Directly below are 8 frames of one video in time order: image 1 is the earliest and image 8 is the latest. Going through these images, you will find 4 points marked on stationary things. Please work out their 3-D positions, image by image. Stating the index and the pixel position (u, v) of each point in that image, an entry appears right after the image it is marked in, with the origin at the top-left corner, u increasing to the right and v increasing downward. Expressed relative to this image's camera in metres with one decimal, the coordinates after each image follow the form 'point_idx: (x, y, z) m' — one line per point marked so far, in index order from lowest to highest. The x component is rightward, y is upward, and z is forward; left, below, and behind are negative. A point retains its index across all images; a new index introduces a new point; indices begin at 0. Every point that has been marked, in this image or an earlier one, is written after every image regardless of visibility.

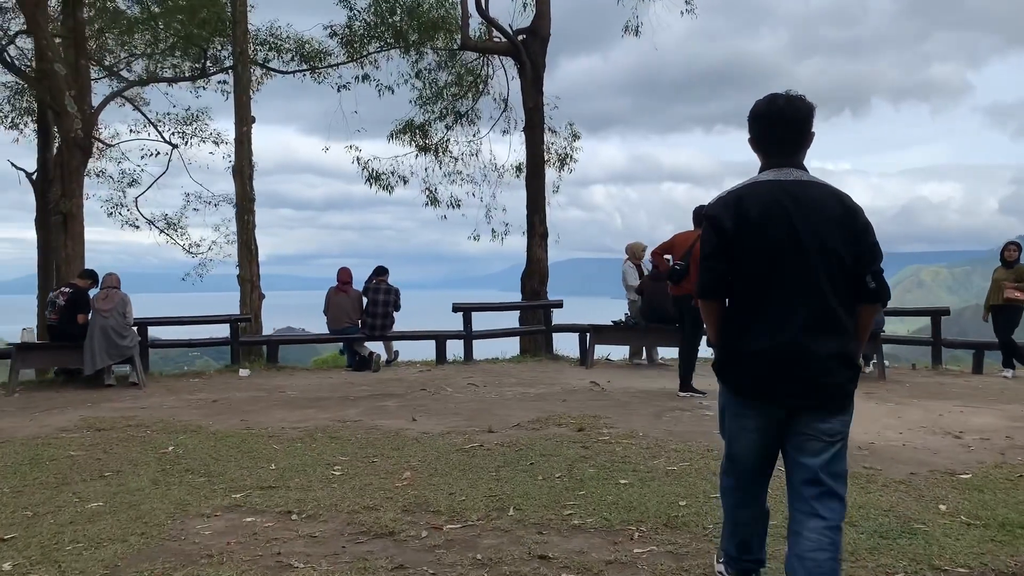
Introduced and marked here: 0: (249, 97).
0: (-3.8, +2.8, +12.4) m
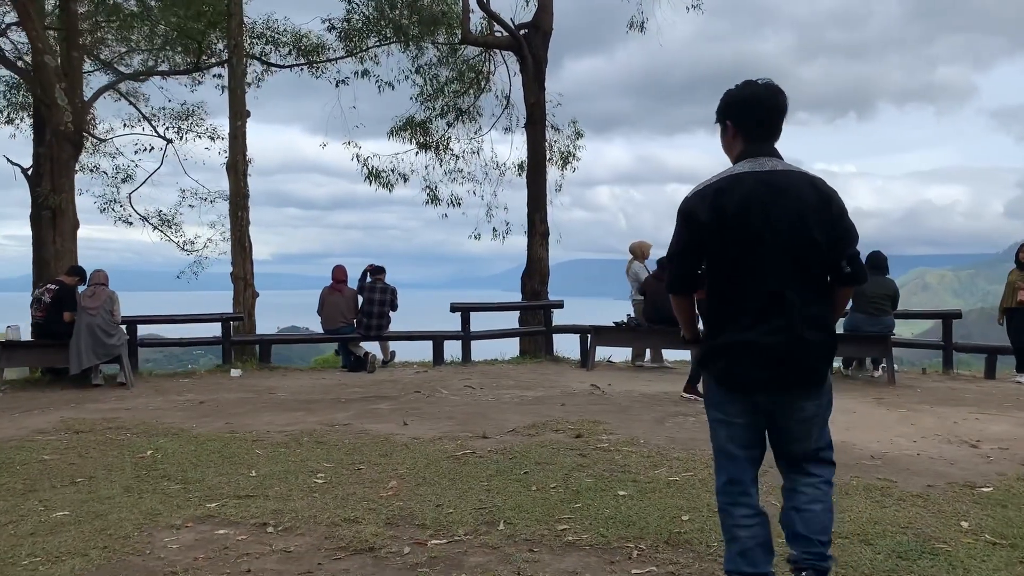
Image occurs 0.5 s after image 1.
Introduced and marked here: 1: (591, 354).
0: (-3.8, +2.8, +12.2) m
1: (+1.1, -0.9, +11.4) m
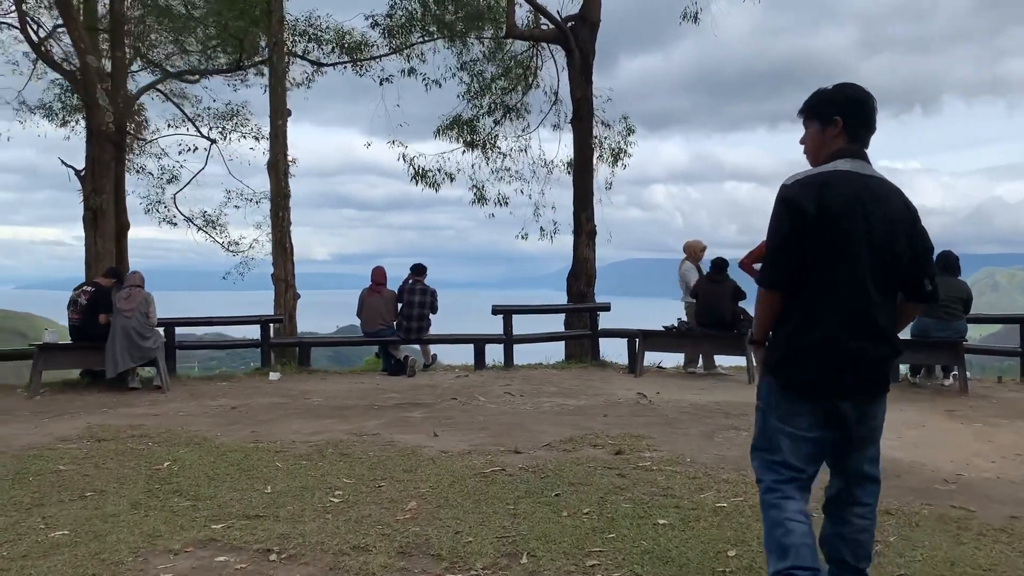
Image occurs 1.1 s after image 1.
0: (-3.2, +2.8, +12.0) m
1: (+1.6, -0.9, +10.9) m
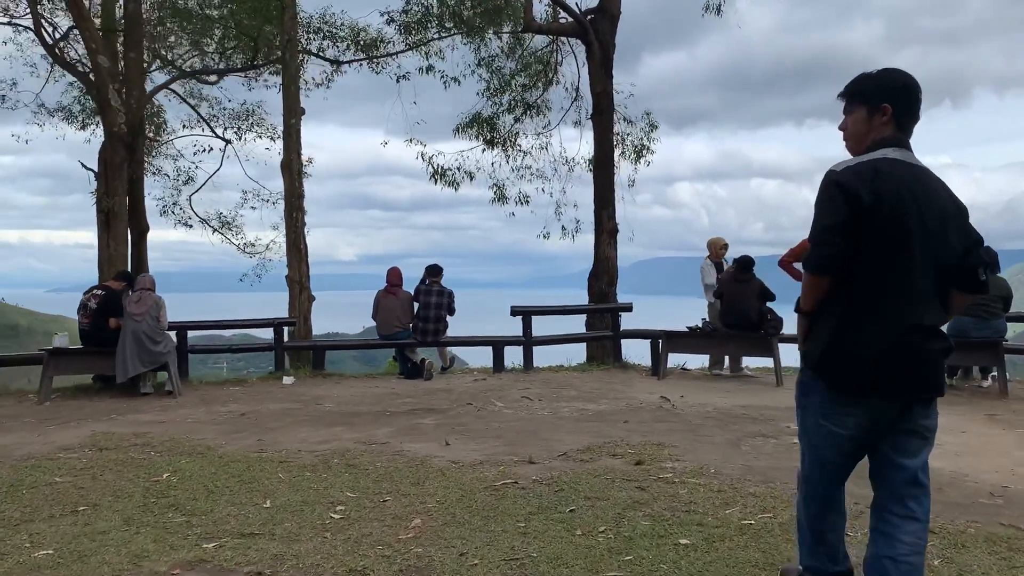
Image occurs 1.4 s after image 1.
0: (-3.0, +2.8, +11.8) m
1: (+1.9, -0.9, +10.6) m
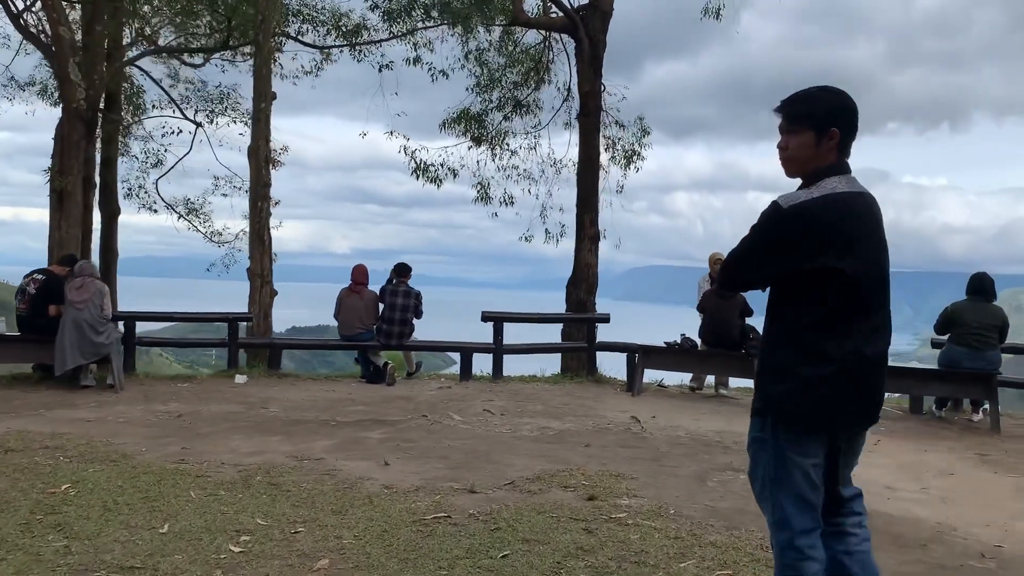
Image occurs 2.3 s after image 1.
0: (-3.2, +2.8, +11.2) m
1: (+1.5, -1.0, +10.0) m
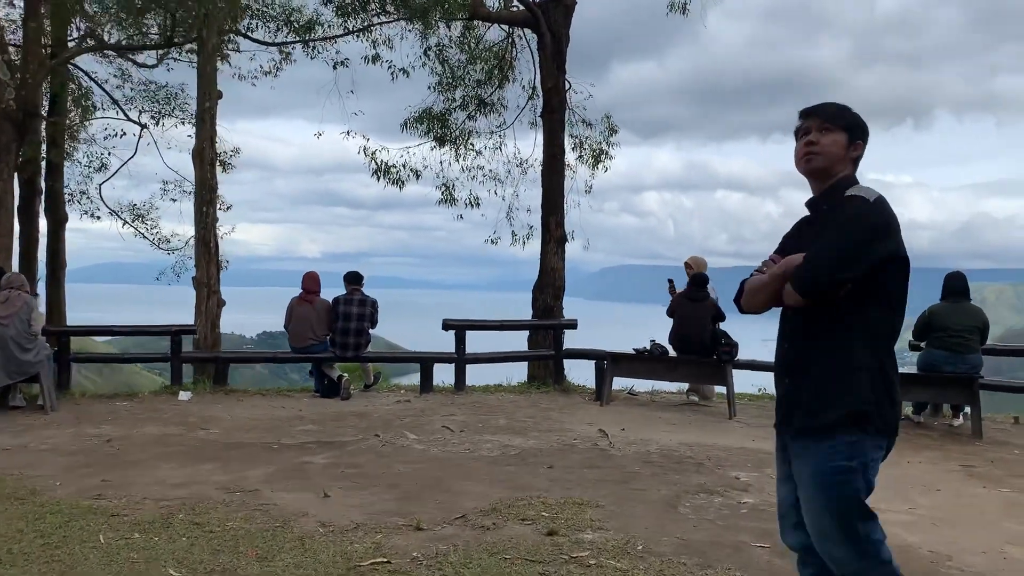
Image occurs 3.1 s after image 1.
0: (-3.7, +2.7, +10.6) m
1: (+1.1, -1.1, +9.6) m
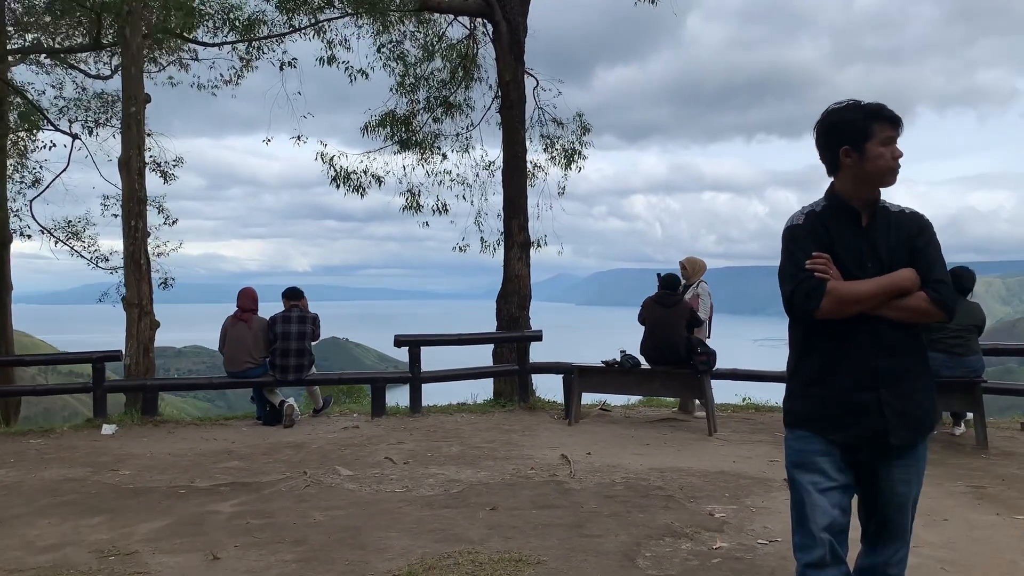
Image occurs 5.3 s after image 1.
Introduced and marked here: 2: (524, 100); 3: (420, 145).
0: (-4.2, +2.5, +9.7) m
1: (+0.6, -1.2, +8.8) m
2: (+0.2, +2.3, +10.6) m
3: (-1.8, +2.7, +16.4) m
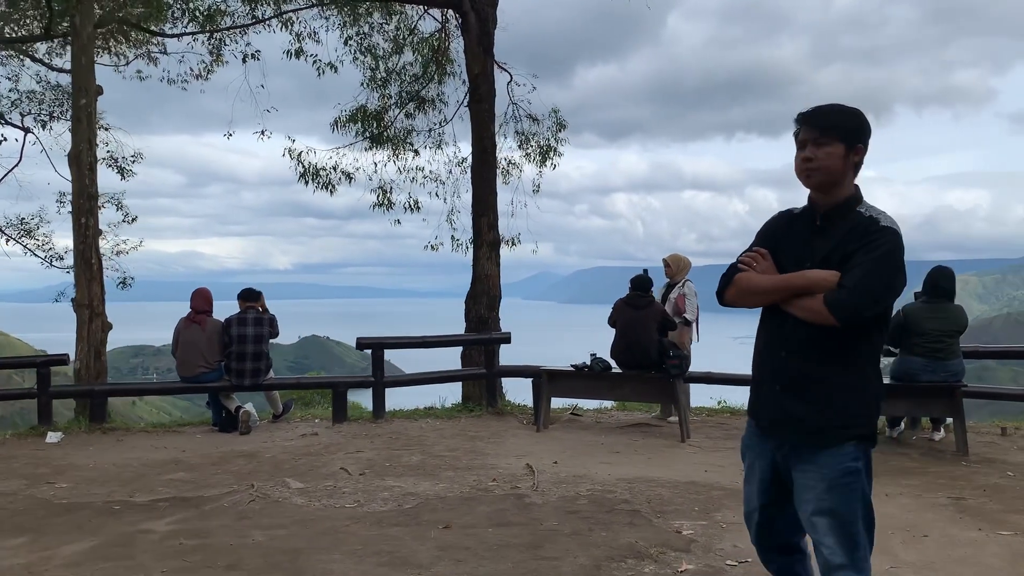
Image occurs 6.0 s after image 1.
0: (-4.6, +2.5, +9.3) m
1: (+0.3, -1.2, +8.5) m
2: (-0.2, +2.3, +10.3) m
3: (-2.3, +2.7, +16.0) m
